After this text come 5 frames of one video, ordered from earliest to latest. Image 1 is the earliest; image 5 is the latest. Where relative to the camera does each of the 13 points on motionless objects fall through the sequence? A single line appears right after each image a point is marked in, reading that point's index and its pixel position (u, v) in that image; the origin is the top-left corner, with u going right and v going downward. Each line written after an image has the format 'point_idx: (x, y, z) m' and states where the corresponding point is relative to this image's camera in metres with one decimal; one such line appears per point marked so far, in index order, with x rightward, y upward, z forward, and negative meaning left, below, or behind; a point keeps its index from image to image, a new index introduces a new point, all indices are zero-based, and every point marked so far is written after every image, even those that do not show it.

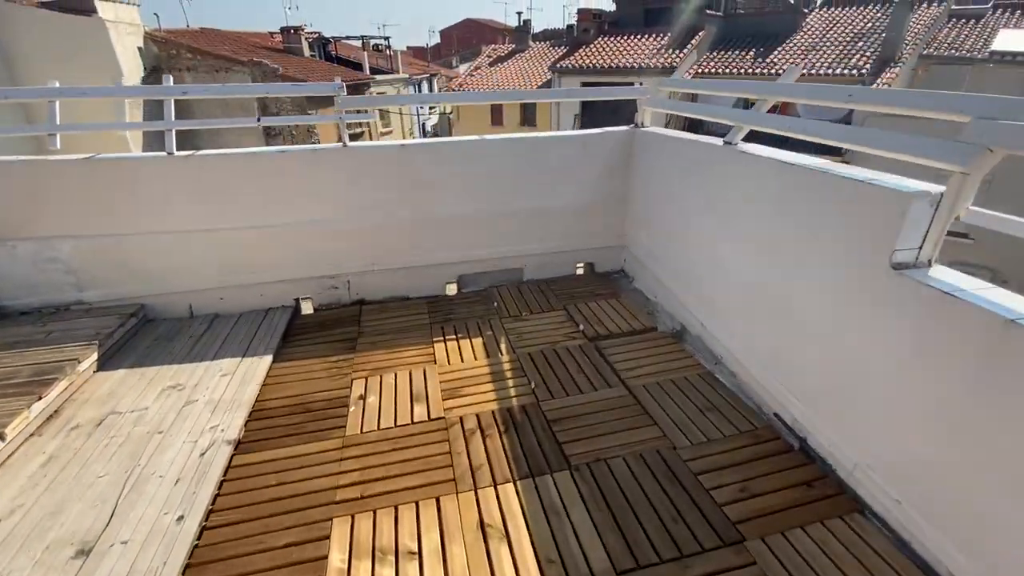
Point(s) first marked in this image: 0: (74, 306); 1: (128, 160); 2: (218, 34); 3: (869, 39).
0: (-2.5, -0.1, +2.7) m
1: (-2.0, +0.7, +2.5) m
2: (-10.9, +9.5, +17.9) m
3: (+10.4, +7.3, +14.0) m
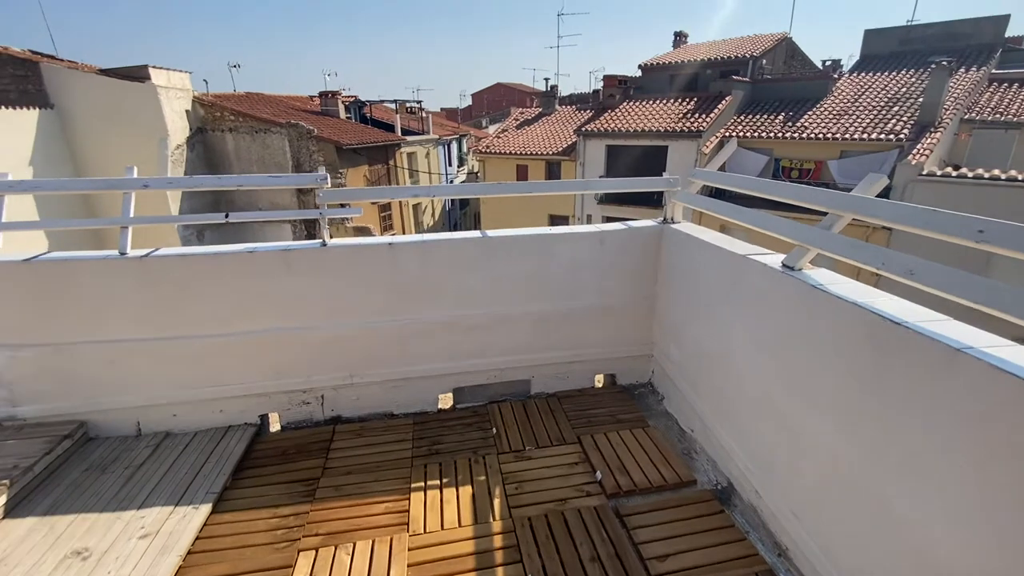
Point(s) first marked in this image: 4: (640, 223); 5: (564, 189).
0: (-2.5, -0.7, +2.3) m
1: (-2.0, +0.1, +2.2) m
2: (-9.9, +7.5, +18.9) m
3: (+11.1, +5.2, +13.6) m
4: (+0.7, +0.4, +2.7) m
5: (+0.3, +0.6, +2.9) m
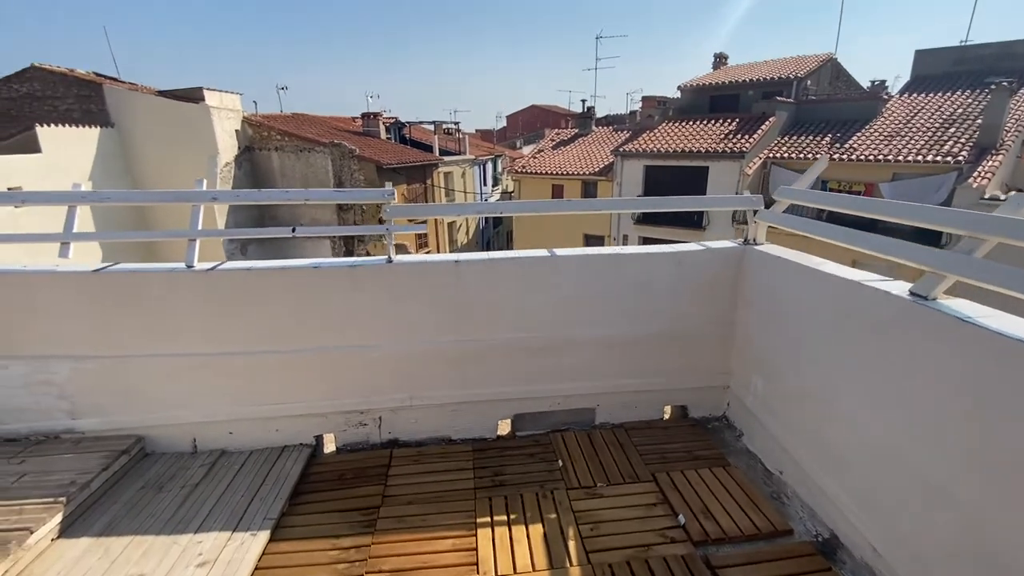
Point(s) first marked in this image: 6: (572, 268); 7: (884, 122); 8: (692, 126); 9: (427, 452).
0: (-2.1, -0.7, +2.3) m
1: (-1.7, +0.1, +2.2) m
2: (-8.4, +6.9, +19.6) m
3: (+12.2, +4.4, +13.0) m
4: (+1.1, +0.2, +2.5) m
5: (+0.7, +0.5, +2.7) m
6: (+0.3, +0.1, +2.4) m
7: (+11.1, +4.9, +14.4) m
8: (+6.3, +5.7, +17.0) m
9: (-0.4, -0.8, +2.4) m
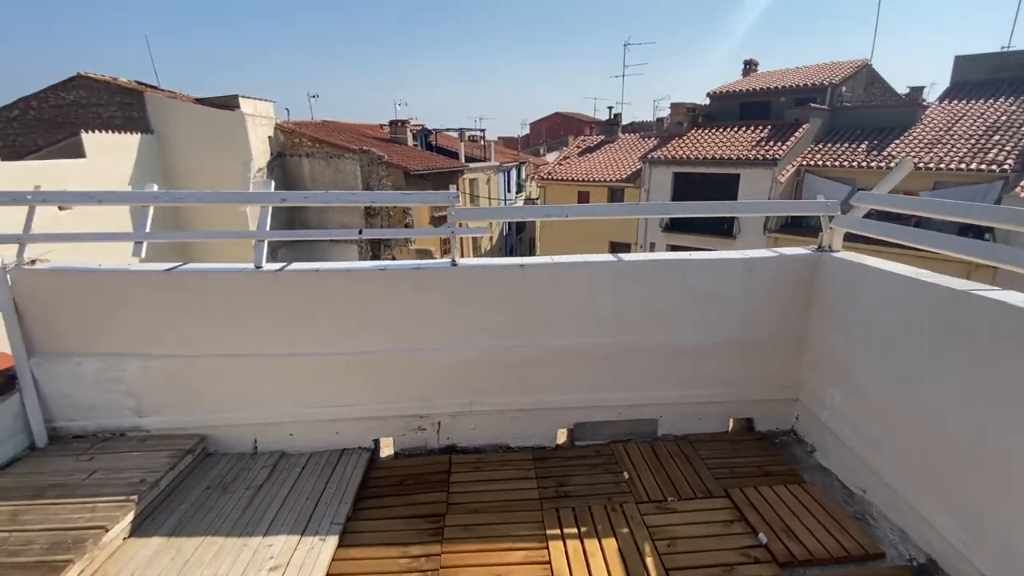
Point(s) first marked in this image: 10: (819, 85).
0: (-1.8, -0.7, +2.3) m
1: (-1.4, +0.1, +2.2) m
2: (-7.3, +6.7, +19.9) m
3: (+13.0, +4.1, +12.5) m
4: (+1.4, +0.2, +2.4) m
5: (+1.0, +0.4, +2.7) m
6: (+0.6, +0.1, +2.3) m
7: (+11.9, +4.6, +13.9) m
8: (+7.3, +5.4, +16.8) m
9: (-0.1, -0.9, +2.4) m
10: (+10.8, +7.1, +17.0) m
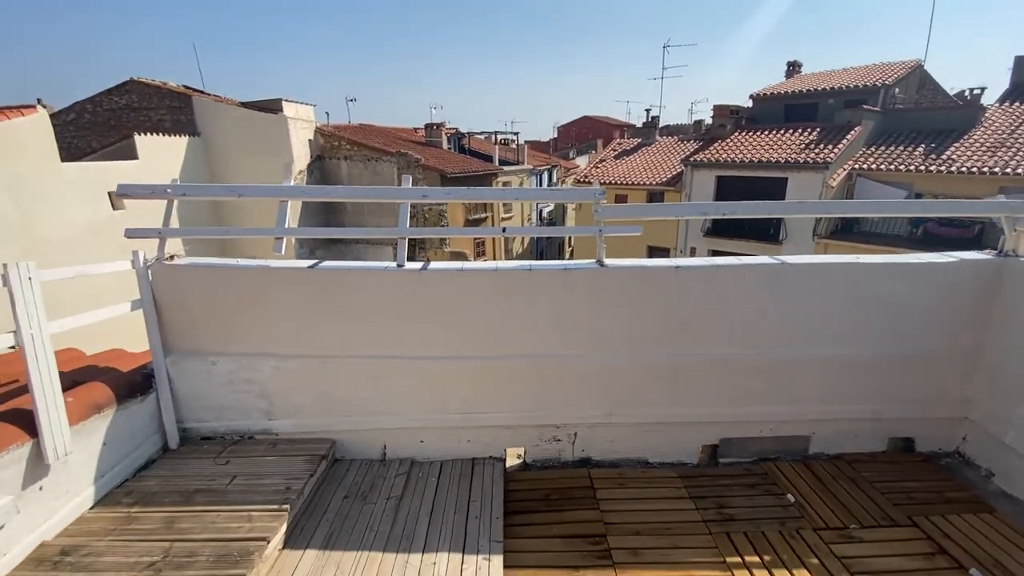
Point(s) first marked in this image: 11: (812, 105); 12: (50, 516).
0: (-1.2, -0.7, +2.2) m
1: (-0.7, +0.1, +2.1) m
2: (-5.8, +6.7, +20.1) m
3: (+14.1, +3.8, +11.8) m
4: (+2.1, +0.2, +2.2) m
5: (+1.7, +0.4, +2.5) m
6: (+1.3, +0.1, +2.1) m
7: (+13.1, +4.3, +13.3) m
8: (+8.7, +5.2, +16.3) m
9: (+0.5, -0.9, +2.2) m
10: (+12.2, +6.9, +16.4) m
11: (+11.0, +6.7, +17.7) m
12: (-1.6, -0.8, +1.7) m
